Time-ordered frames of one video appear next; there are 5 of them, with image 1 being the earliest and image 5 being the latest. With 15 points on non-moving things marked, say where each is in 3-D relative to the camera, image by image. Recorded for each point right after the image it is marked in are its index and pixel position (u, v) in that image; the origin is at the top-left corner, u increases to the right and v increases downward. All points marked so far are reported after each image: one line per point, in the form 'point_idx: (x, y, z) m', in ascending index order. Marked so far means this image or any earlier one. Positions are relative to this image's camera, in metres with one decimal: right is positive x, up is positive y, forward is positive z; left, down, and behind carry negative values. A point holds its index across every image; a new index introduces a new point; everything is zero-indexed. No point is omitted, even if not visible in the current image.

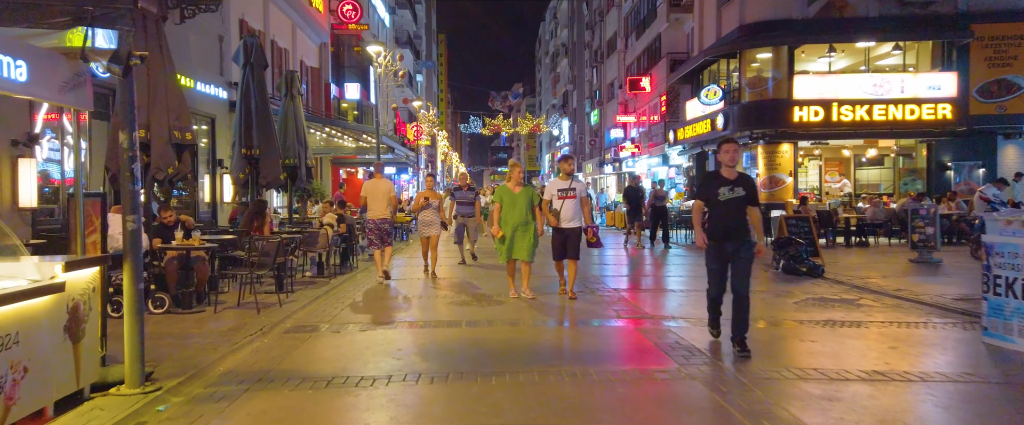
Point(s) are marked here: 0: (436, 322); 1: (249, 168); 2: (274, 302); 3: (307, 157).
0: (-0.8, -1.1, +7.4) m
1: (-4.9, +0.8, +13.4) m
2: (-3.0, -1.1, +9.1) m
3: (-4.9, +1.3, +17.1) m
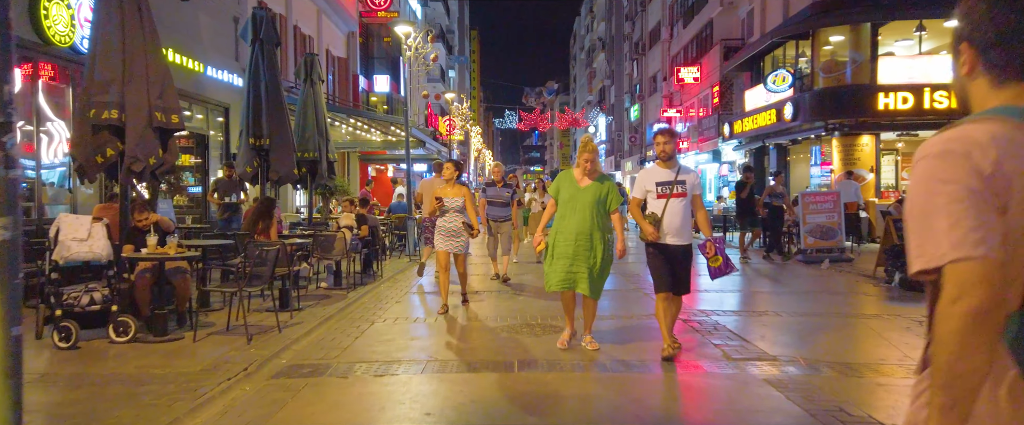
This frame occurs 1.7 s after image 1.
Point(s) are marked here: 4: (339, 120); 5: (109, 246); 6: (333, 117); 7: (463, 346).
0: (-0.3, -1.1, +5.5) m
1: (-4.1, +0.8, +11.7) m
2: (-2.4, -1.1, +7.2) m
3: (-3.9, +1.3, +15.3) m
4: (-4.6, +2.5, +19.1) m
5: (-3.7, -0.3, +6.6) m
6: (-4.6, +2.4, +18.4) m
7: (-0.4, -1.1, +6.1) m
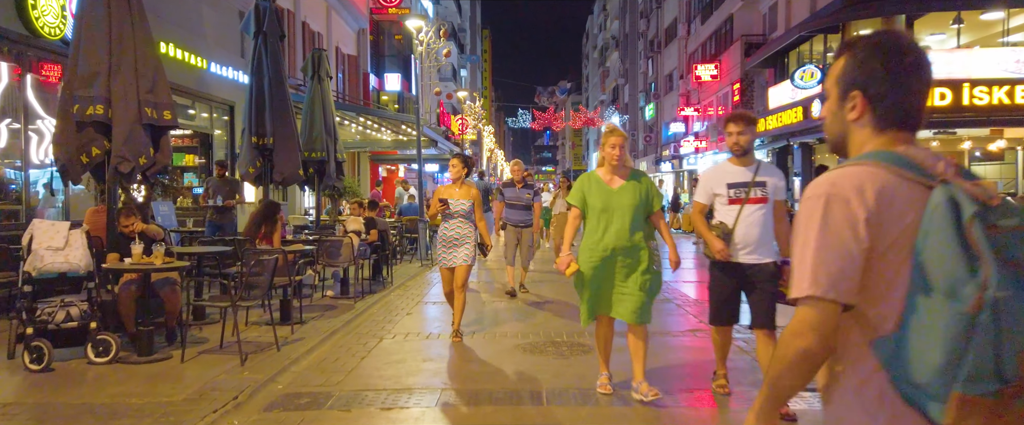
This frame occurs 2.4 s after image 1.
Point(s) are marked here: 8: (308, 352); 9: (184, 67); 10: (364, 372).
0: (-0.1, -1.2, +4.8) m
1: (-3.8, +0.8, +11.0) m
2: (-2.2, -1.2, +6.6) m
3: (-3.6, +1.3, +14.7) m
4: (-4.2, +2.4, +18.4) m
5: (-3.5, -0.4, +5.9) m
6: (-4.2, +2.4, +17.7) m
7: (-0.2, -1.2, +5.4) m
8: (-1.8, -1.2, +6.2) m
9: (-6.2, +2.7, +13.6) m
10: (-1.1, -1.2, +5.4) m
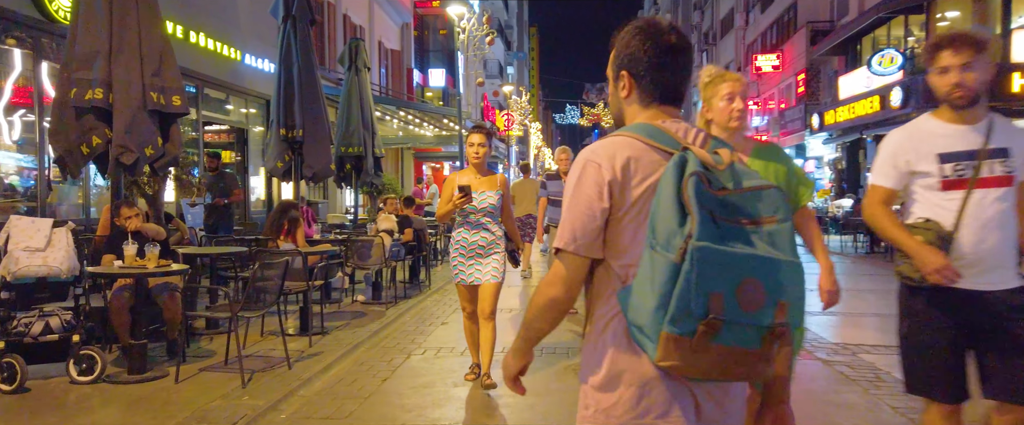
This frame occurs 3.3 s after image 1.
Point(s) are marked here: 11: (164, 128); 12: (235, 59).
0: (+0.2, -1.2, +3.8) m
1: (-3.1, +0.8, +10.3) m
2: (-1.8, -1.1, +5.7) m
3: (-2.7, +1.3, +13.9) m
4: (-3.0, +2.4, +17.7) m
5: (-3.1, -0.3, +5.1) m
6: (-3.0, +2.4, +17.0) m
7: (+0.1, -1.1, +4.4) m
8: (-1.4, -1.2, +5.4) m
9: (-5.3, +2.8, +13.0) m
10: (-0.8, -1.2, +4.5) m
11: (-3.3, +0.8, +6.9) m
12: (-5.2, +2.9, +13.6) m
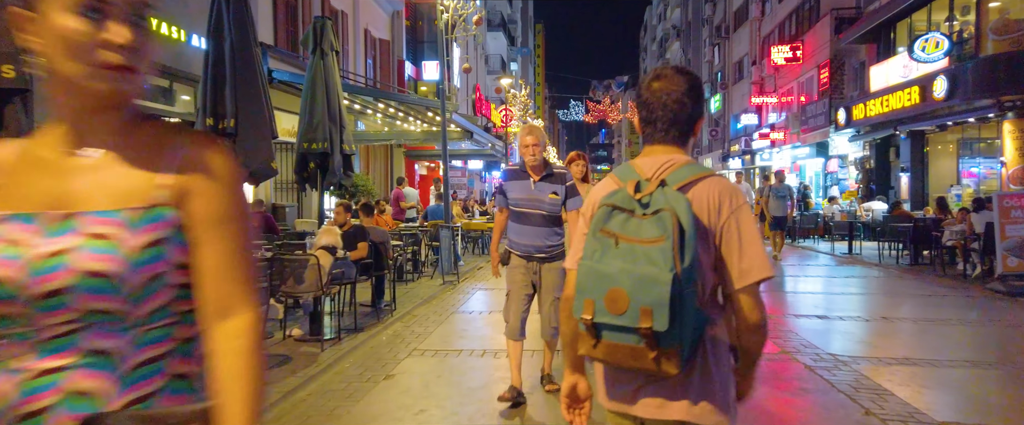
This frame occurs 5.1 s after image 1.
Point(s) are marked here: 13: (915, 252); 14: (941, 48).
0: (-0.1, -1.3, +1.9) m
1: (-3.3, +0.7, +8.3) m
2: (-2.0, -1.2, +3.8) m
3: (-2.8, +1.2, +12.0) m
4: (-3.1, +2.3, +15.8) m
5: (-3.4, -0.4, +3.2) m
6: (-3.2, +2.3, +15.1) m
7: (-0.2, -1.3, +2.4) m
8: (-1.7, -1.3, +3.4) m
9: (-5.5, +2.7, +11.1) m
10: (-1.1, -1.3, +2.6) m
11: (-3.5, +0.7, +5.0) m
12: (-5.4, +2.8, +11.7) m
13: (+7.9, -0.8, +14.1) m
14: (+8.8, +3.3, +14.8) m
